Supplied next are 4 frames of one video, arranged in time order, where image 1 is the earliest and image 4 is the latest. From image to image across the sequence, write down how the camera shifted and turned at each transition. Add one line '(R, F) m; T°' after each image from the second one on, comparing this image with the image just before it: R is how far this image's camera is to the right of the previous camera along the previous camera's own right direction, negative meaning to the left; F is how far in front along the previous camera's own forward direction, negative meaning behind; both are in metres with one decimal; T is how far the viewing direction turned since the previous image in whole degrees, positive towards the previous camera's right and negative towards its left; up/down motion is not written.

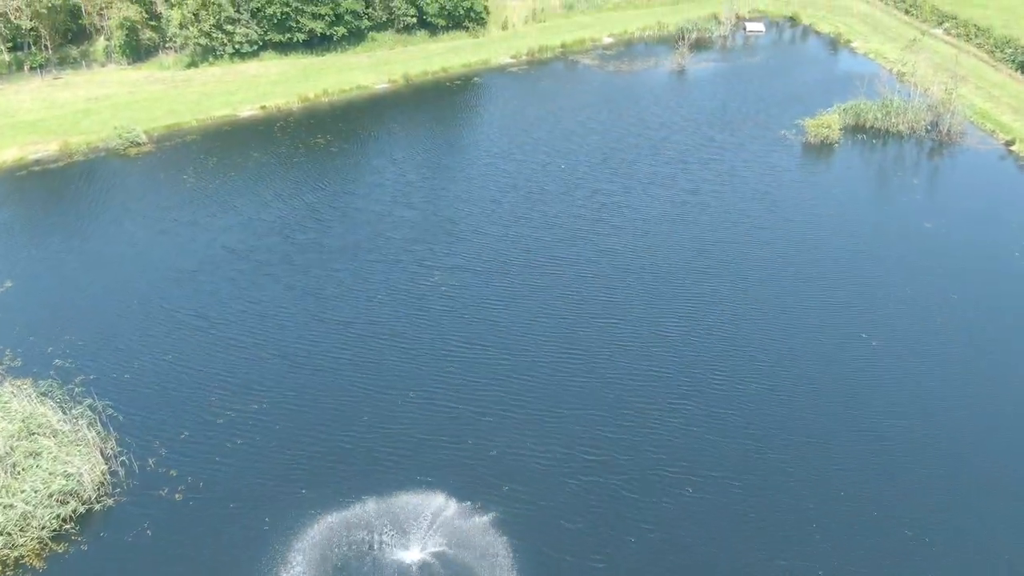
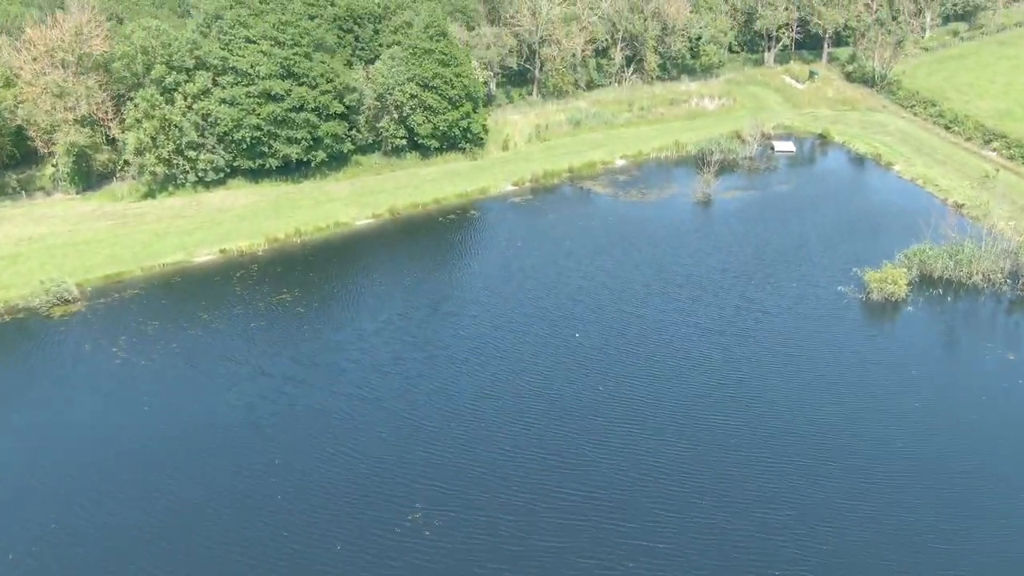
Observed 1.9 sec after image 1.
(-0.1, +8.9) m; 0°
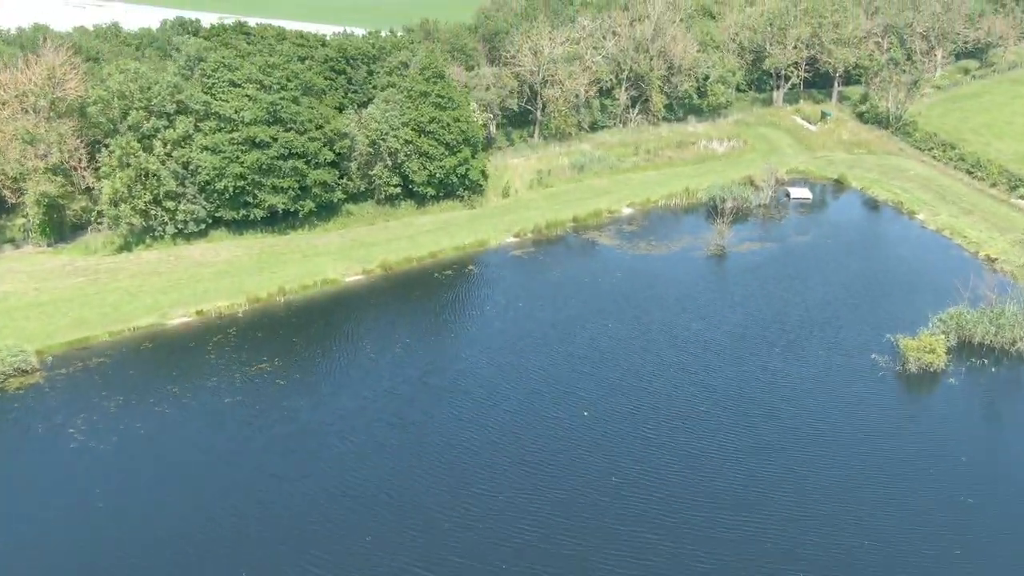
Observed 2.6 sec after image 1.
(0.0, +3.9) m; 0°
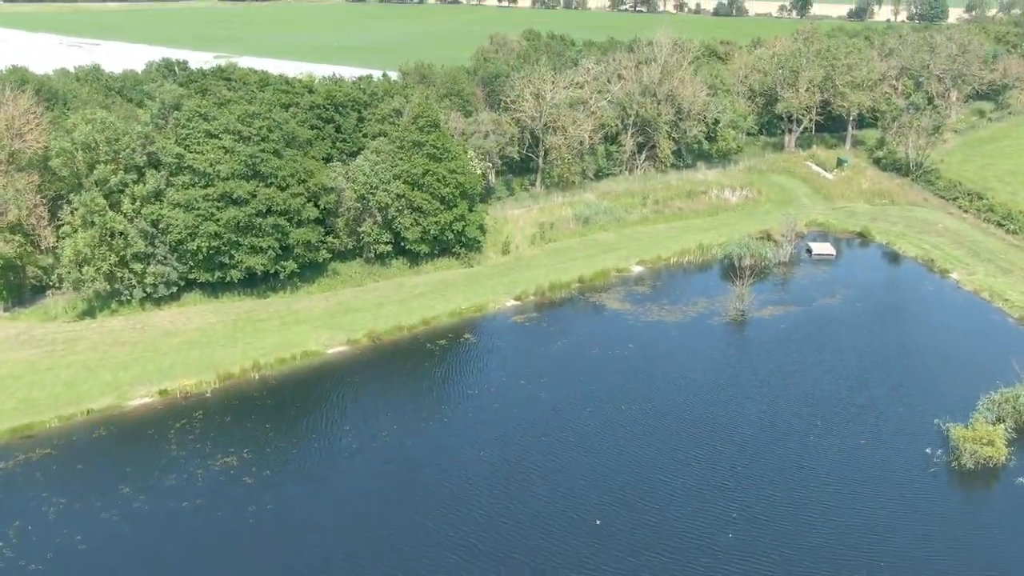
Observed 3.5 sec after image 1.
(0.0, +4.8) m; 0°
